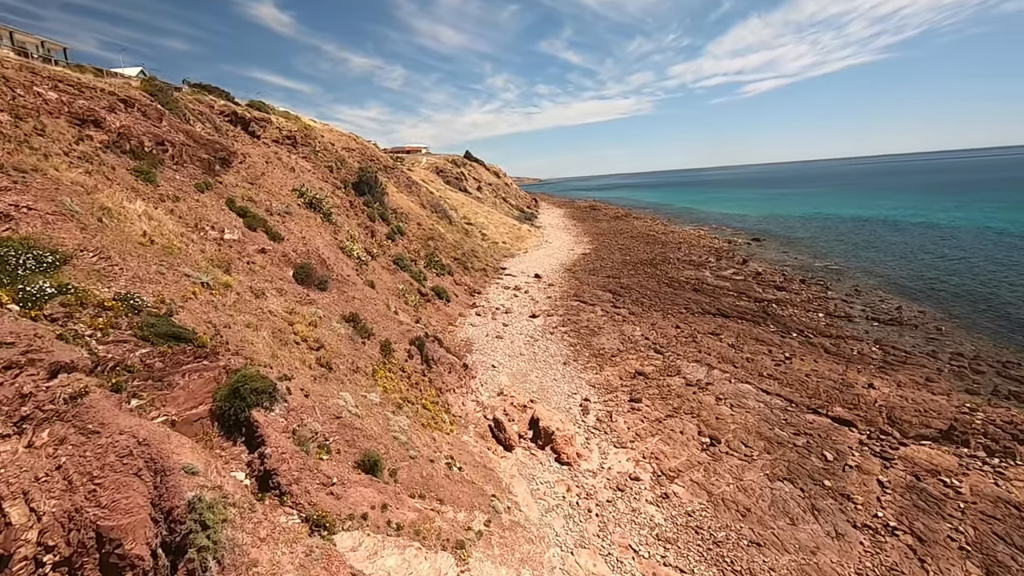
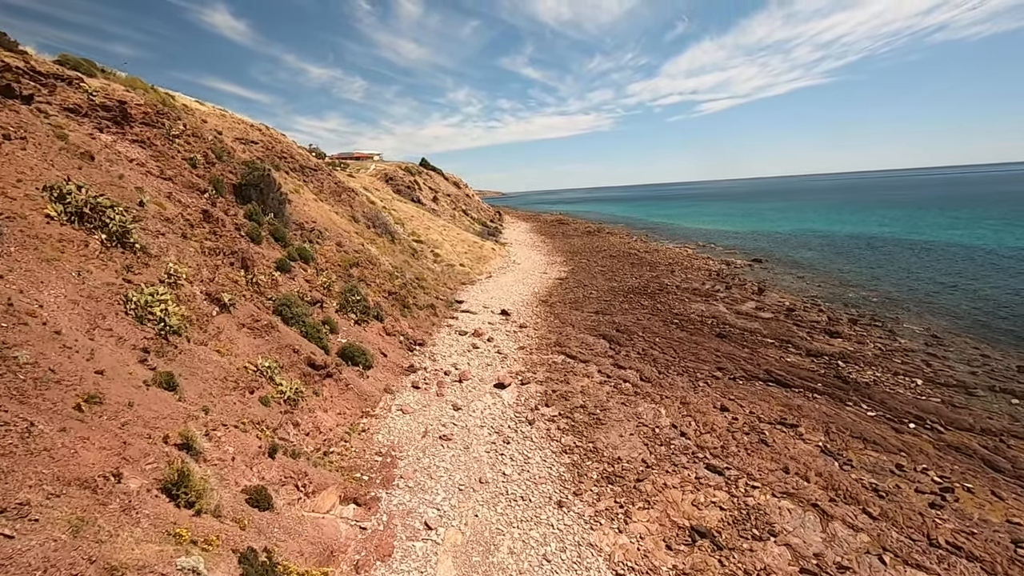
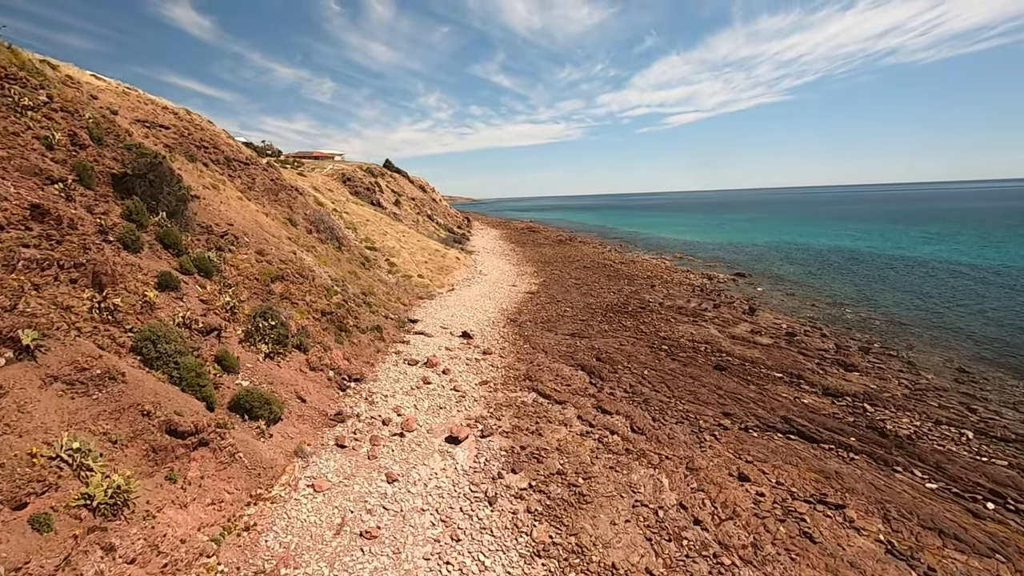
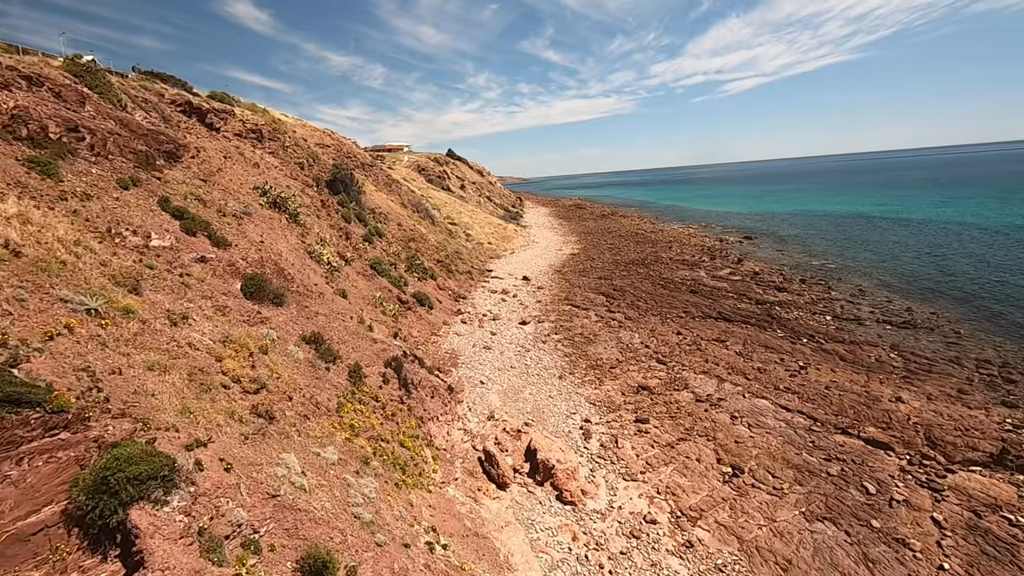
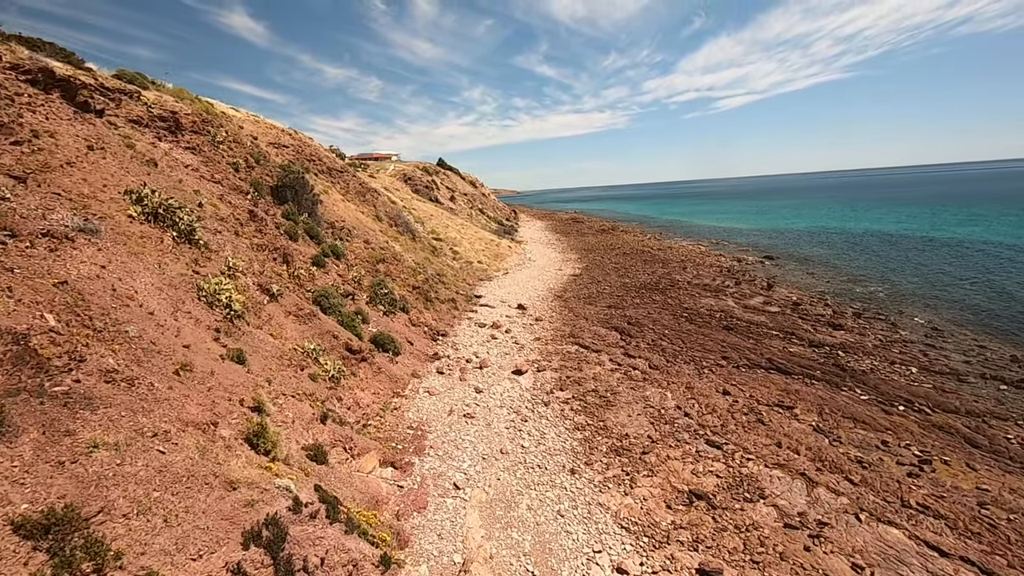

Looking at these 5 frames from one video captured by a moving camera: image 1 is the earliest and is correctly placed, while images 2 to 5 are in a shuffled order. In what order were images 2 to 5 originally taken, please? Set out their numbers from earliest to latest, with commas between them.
4, 5, 2, 3
